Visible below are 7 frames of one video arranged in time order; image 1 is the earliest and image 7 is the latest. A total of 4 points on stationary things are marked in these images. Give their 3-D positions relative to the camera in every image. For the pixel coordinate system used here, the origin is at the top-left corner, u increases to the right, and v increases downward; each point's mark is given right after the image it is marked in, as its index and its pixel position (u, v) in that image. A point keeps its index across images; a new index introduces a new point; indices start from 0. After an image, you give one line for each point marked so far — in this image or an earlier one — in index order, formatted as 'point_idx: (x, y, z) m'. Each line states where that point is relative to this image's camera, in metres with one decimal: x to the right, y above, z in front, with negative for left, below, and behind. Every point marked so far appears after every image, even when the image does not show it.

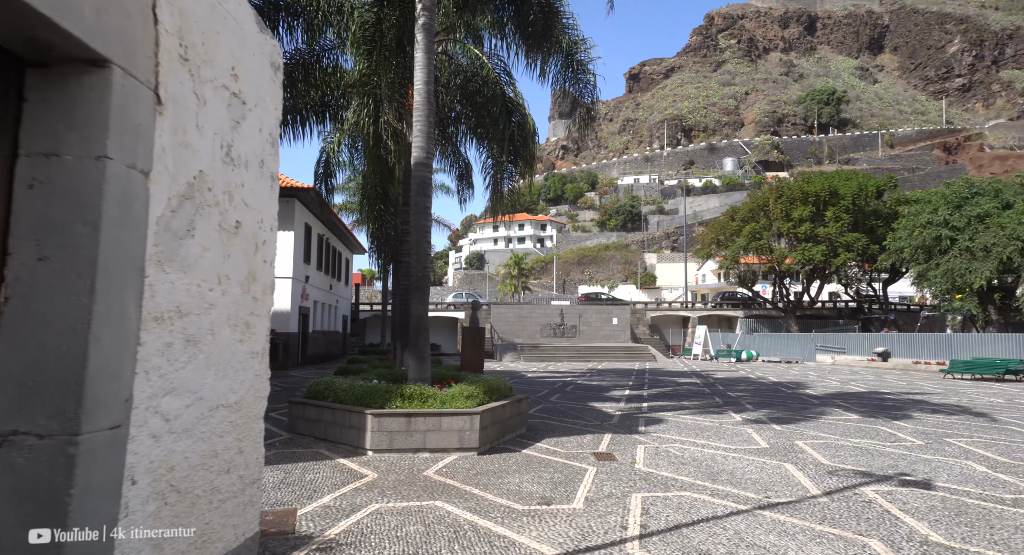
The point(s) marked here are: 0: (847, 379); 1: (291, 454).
0: (+10.9, -3.3, +19.0) m
1: (-2.4, -2.0, +6.5) m
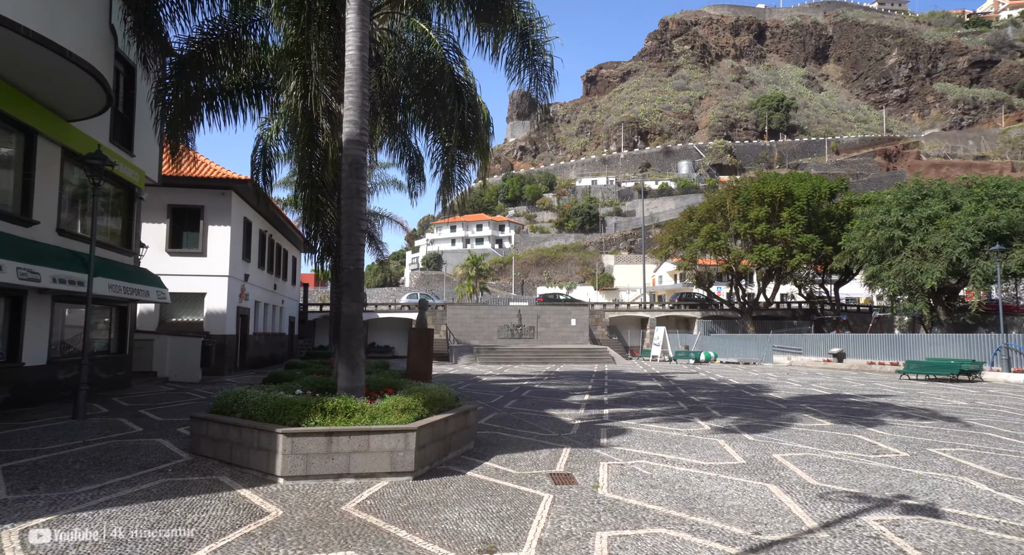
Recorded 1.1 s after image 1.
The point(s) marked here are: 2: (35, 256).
0: (+9.5, -3.3, +18.7) m
1: (-3.0, -1.9, +5.3) m
2: (-7.9, +0.4, +9.6) m
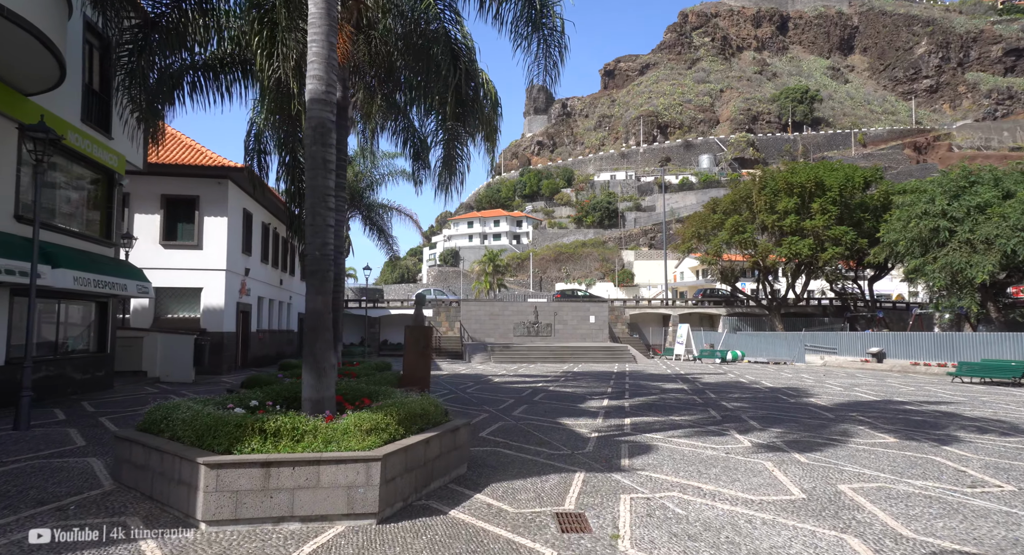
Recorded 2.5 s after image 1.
0: (+9.9, -3.1, +17.1) m
1: (-3.0, -1.8, +4.1) m
2: (-7.8, +0.5, +8.5) m
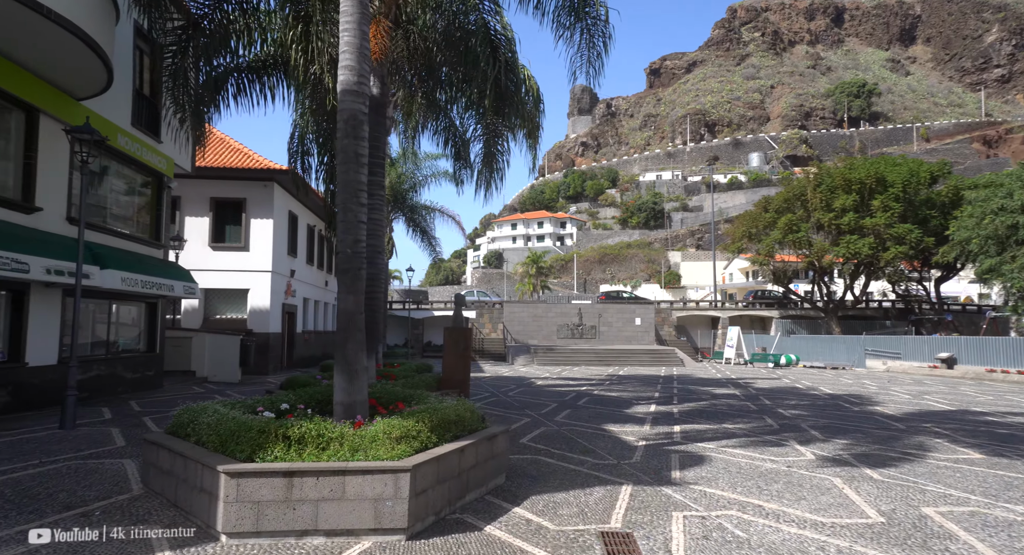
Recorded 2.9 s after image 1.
0: (+11.1, -3.1, +15.9) m
1: (-2.8, -1.7, +3.9) m
2: (-7.2, +0.5, +8.7) m
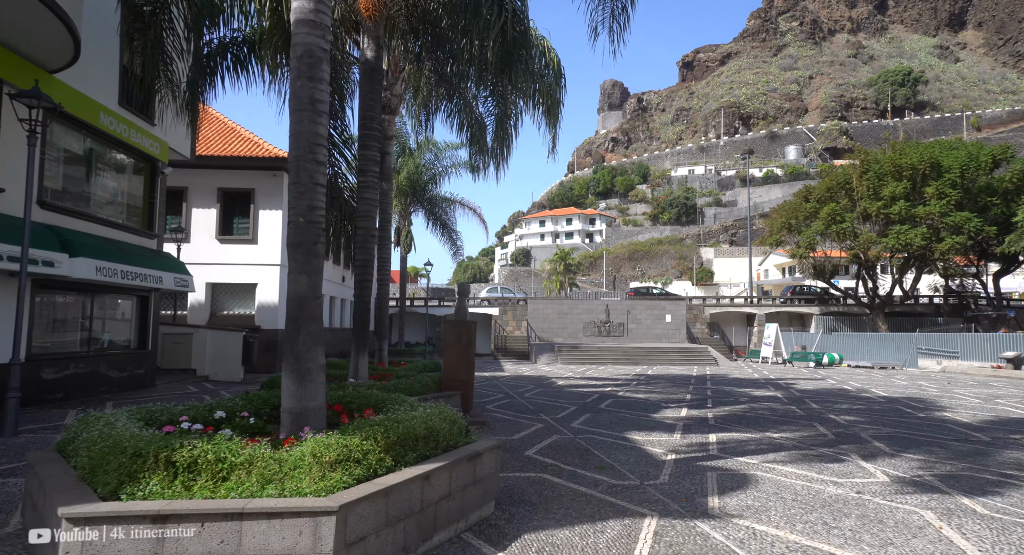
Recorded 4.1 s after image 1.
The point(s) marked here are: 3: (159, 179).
0: (+11.5, -2.8, +14.1) m
1: (-2.9, -1.6, +2.9) m
2: (-7.1, +0.7, +7.9) m
3: (-7.9, +2.2, +13.1) m
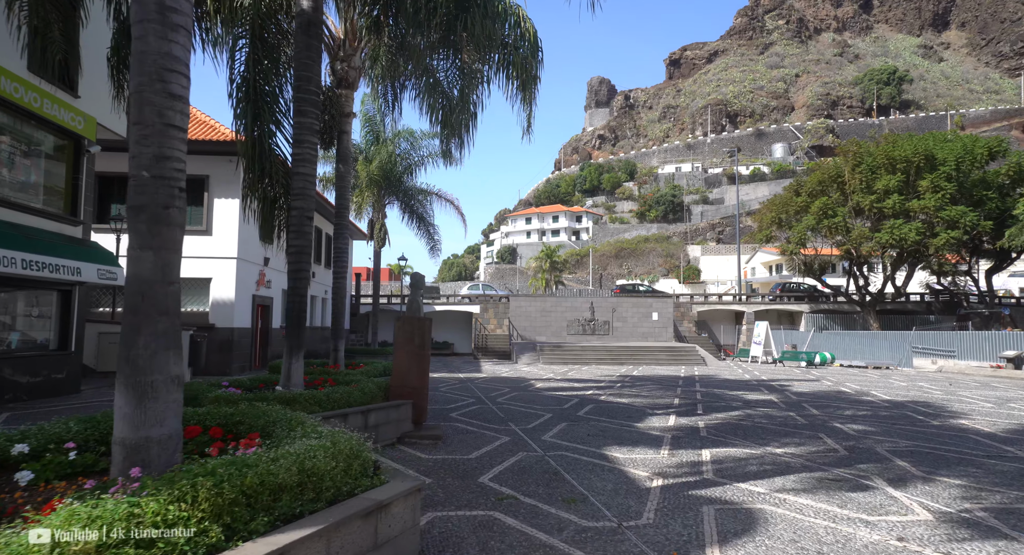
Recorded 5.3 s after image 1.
0: (+10.9, -2.7, +13.1) m
1: (-3.3, -1.4, +1.5) m
2: (-7.6, +0.8, +6.4) m
3: (-8.5, +2.4, +11.6) m
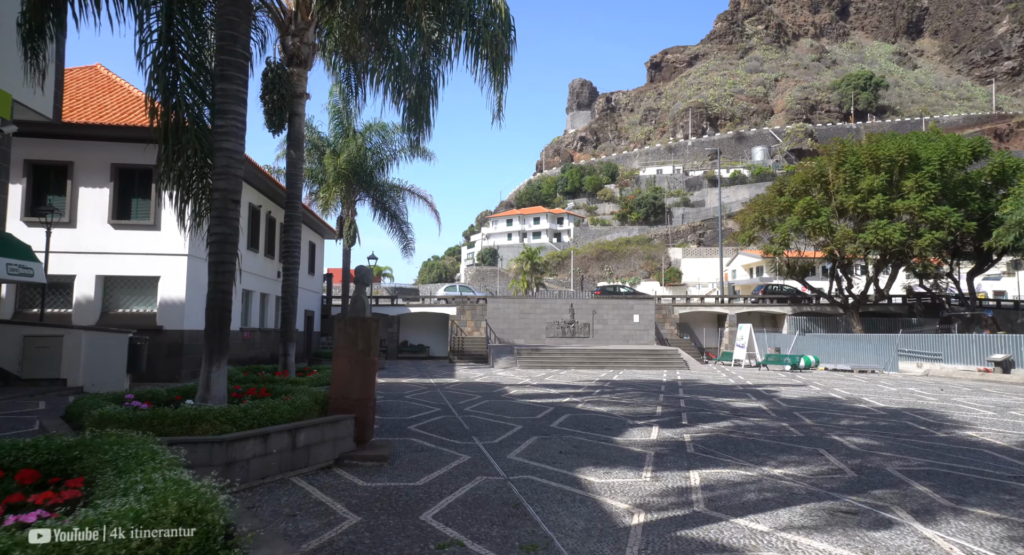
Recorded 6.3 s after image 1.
0: (+10.3, -2.7, +12.4) m
1: (-3.6, -1.3, +0.4) m
2: (-8.0, +0.9, +5.2) m
3: (-9.0, +2.4, +10.3) m
